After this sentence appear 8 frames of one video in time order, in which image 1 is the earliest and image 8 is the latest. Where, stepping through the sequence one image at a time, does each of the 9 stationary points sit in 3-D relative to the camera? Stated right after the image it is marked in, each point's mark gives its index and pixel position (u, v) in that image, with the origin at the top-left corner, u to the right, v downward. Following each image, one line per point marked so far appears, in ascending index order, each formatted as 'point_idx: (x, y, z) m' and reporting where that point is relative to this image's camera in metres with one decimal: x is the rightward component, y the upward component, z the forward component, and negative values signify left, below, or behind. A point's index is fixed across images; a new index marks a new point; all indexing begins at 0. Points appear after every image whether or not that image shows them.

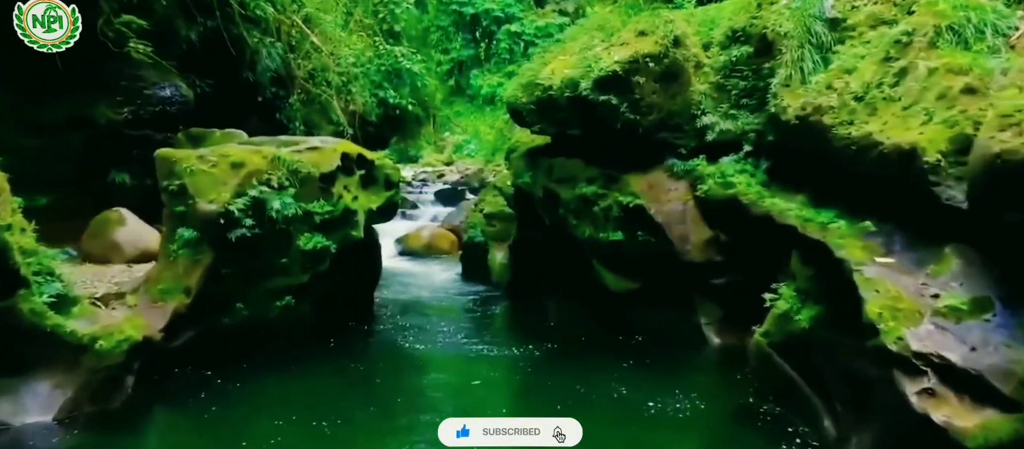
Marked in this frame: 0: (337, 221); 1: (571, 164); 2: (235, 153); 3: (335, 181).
0: (-1.9, 0.0, +6.9) m
1: (+0.7, +0.7, +7.7) m
2: (-2.7, +0.7, +6.3) m
3: (-1.9, +0.5, +7.0) m
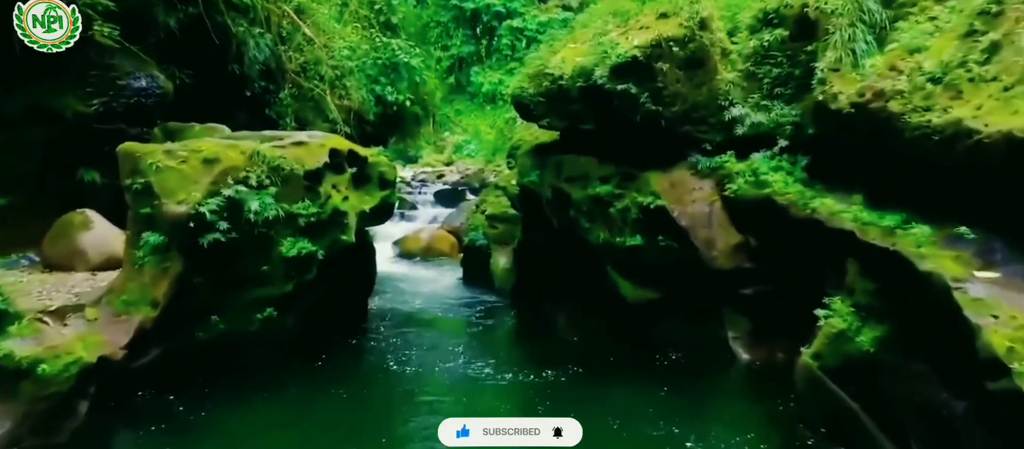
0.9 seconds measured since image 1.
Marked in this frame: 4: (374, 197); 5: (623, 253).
0: (-1.8, 0.0, +6.3) m
1: (+0.8, +0.7, +7.0) m
2: (-2.6, +0.7, +5.6) m
3: (-1.9, +0.4, +6.3) m
4: (-1.5, +0.3, +7.3) m
5: (+1.1, -0.3, +6.5) m
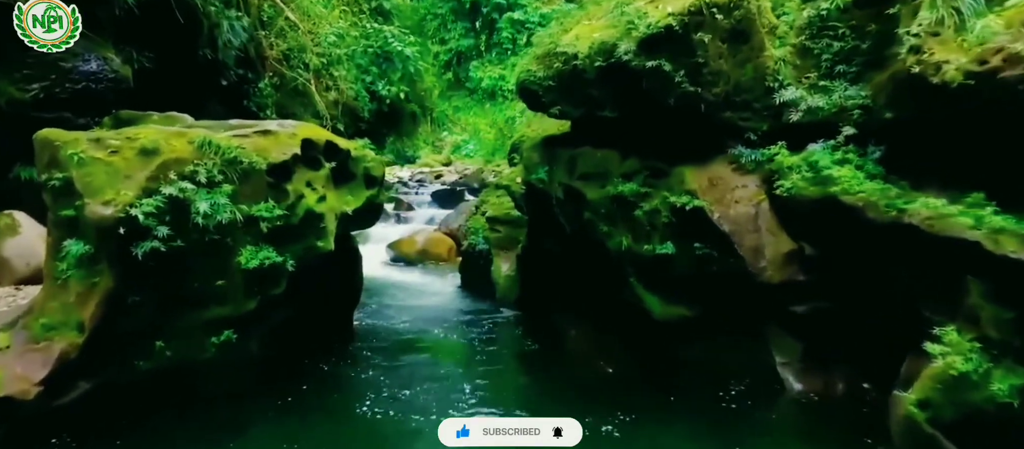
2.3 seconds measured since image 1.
0: (-1.8, 0.0, +5.2) m
1: (+0.9, +0.7, +6.0) m
2: (-2.6, +0.6, +4.5) m
3: (-1.8, +0.4, +5.2) m
4: (-1.5, +0.3, +6.2) m
5: (+1.2, -0.3, +5.5) m
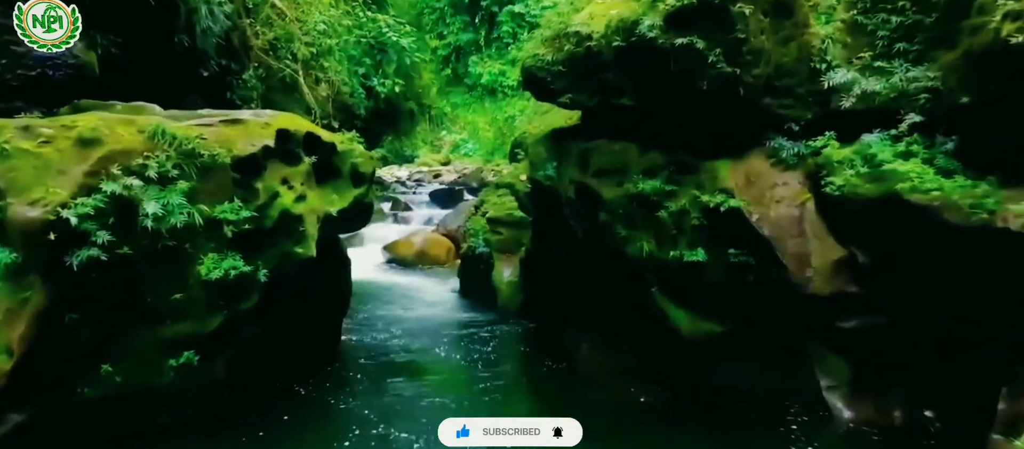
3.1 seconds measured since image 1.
0: (-1.7, -0.1, +4.5) m
1: (+0.9, +0.6, +5.3) m
2: (-2.5, +0.6, +3.8) m
3: (-1.8, +0.4, +4.5) m
4: (-1.4, +0.3, +5.5) m
5: (+1.2, -0.3, +4.8) m
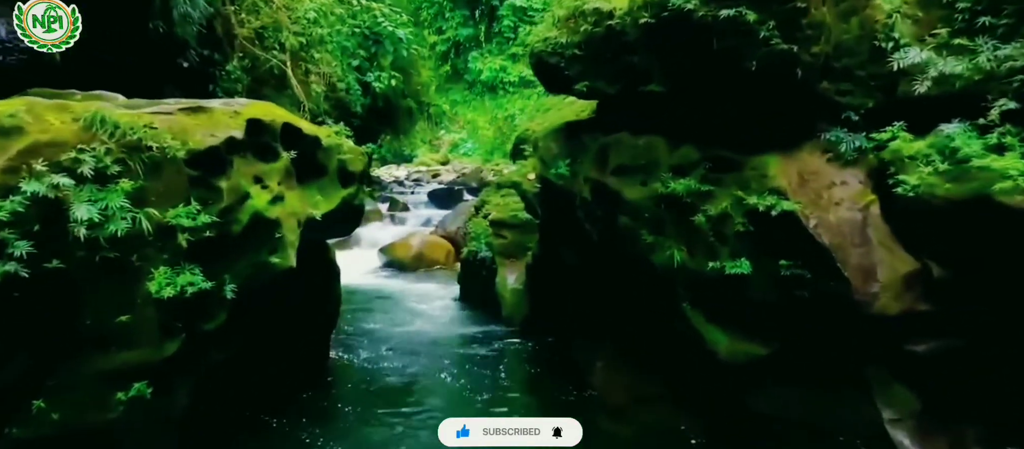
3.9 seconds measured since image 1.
0: (-1.6, -0.1, +3.8) m
1: (+1.0, +0.6, +4.6) m
2: (-2.5, +0.6, +3.2) m
3: (-1.7, +0.3, +3.9) m
4: (-1.4, +0.2, +4.9) m
5: (+1.3, -0.4, +4.1) m
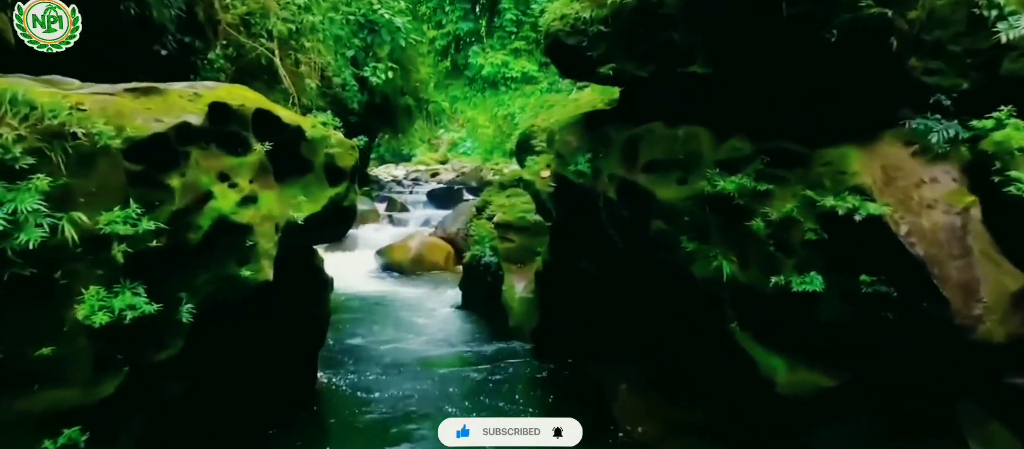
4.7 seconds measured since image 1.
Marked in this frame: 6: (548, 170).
0: (-1.5, -0.1, +3.1) m
1: (+1.1, +0.6, +3.9) m
2: (-2.4, +0.5, +2.5) m
3: (-1.6, +0.3, +3.2) m
4: (-1.3, +0.2, +4.2) m
5: (+1.4, -0.4, +3.4) m
6: (+0.3, +0.5, +5.8) m
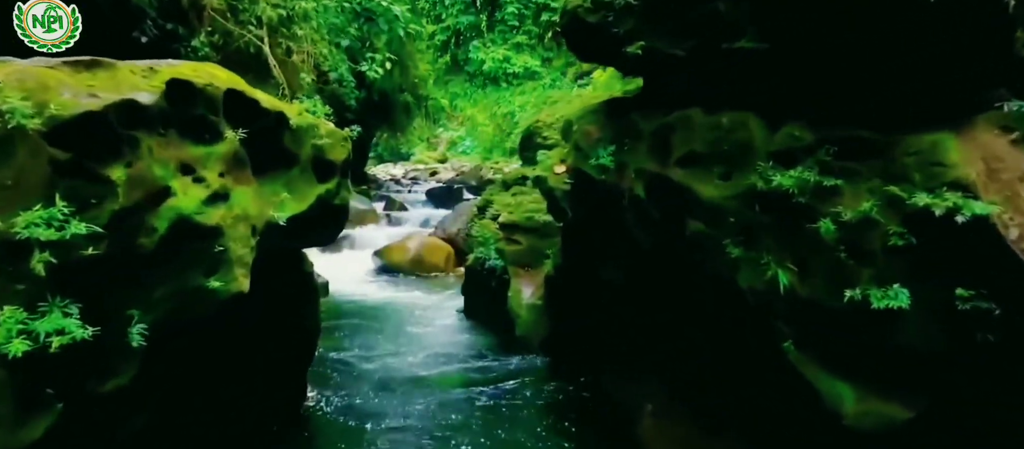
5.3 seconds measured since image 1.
0: (-1.5, -0.1, +2.6) m
1: (+1.2, +0.5, +3.4) m
2: (-2.3, +0.5, +1.9) m
3: (-1.5, +0.3, +2.6) m
4: (-1.2, +0.2, +3.6) m
5: (+1.5, -0.4, +2.9) m
6: (+0.4, +0.5, +5.2) m
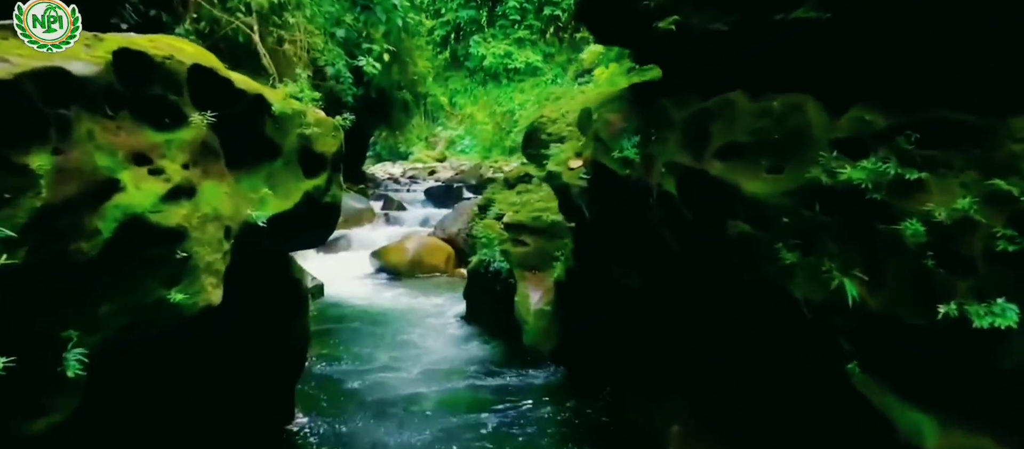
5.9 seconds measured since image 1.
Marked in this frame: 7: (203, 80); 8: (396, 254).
0: (-1.4, -0.2, +2.1) m
1: (+1.2, +0.5, +2.9) m
2: (-2.2, +0.5, +1.4) m
3: (-1.4, +0.3, +2.1) m
4: (-1.1, +0.2, +3.1) m
5: (+1.6, -0.4, +2.4) m
6: (+0.5, +0.5, +4.8) m
7: (-1.3, +0.6, +2.8) m
8: (-1.7, -0.4, +9.3) m
